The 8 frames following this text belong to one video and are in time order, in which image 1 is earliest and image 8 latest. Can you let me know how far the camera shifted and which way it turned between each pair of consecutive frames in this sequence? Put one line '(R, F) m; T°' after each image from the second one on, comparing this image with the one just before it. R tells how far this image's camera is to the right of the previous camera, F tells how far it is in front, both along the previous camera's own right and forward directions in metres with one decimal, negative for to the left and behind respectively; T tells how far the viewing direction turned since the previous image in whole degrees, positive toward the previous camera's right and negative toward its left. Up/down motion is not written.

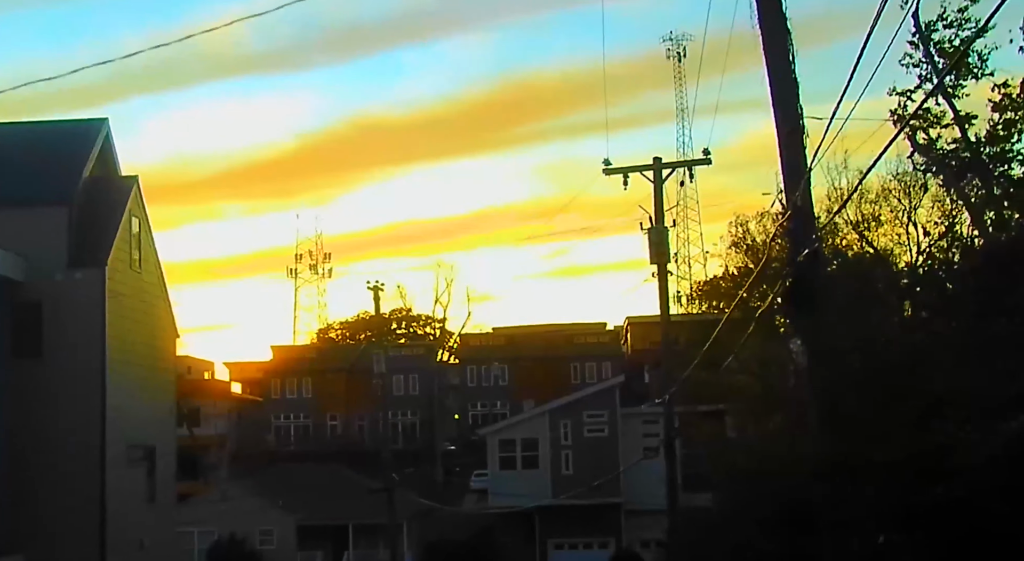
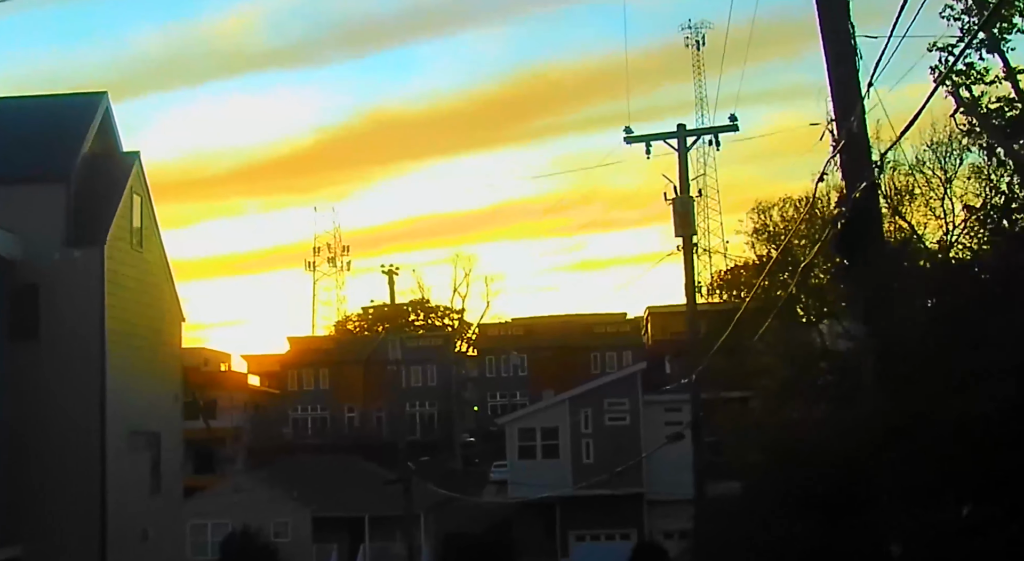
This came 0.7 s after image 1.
(0.0, +1.2) m; -1°
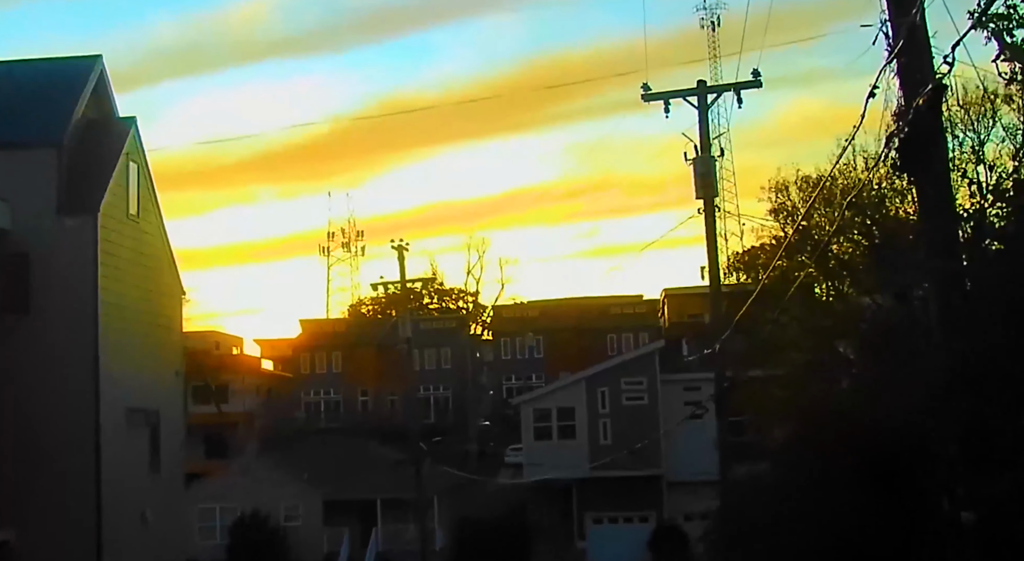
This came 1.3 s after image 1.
(0.0, +1.2) m; -1°
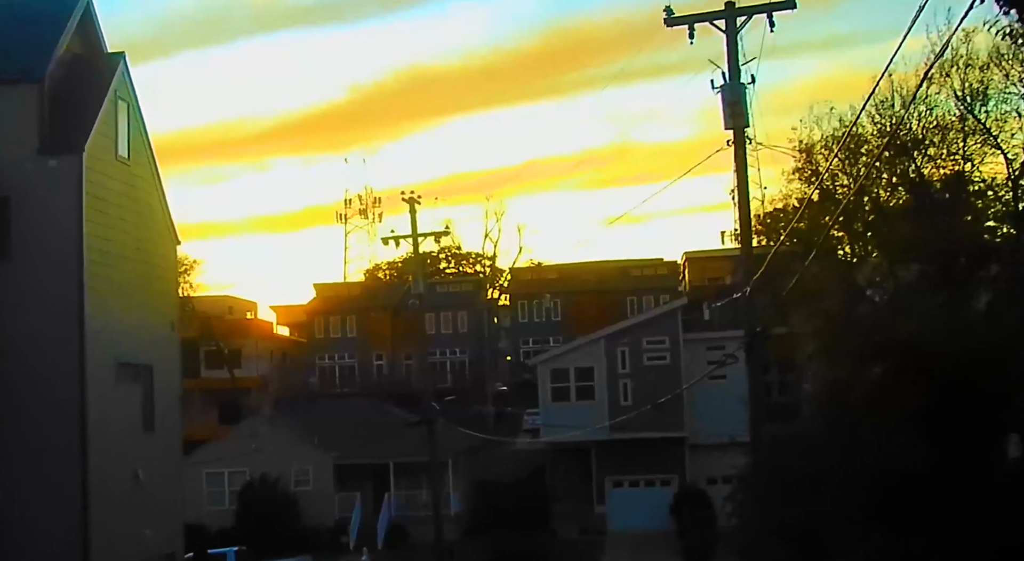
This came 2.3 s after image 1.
(+0.1, +1.6) m; -1°
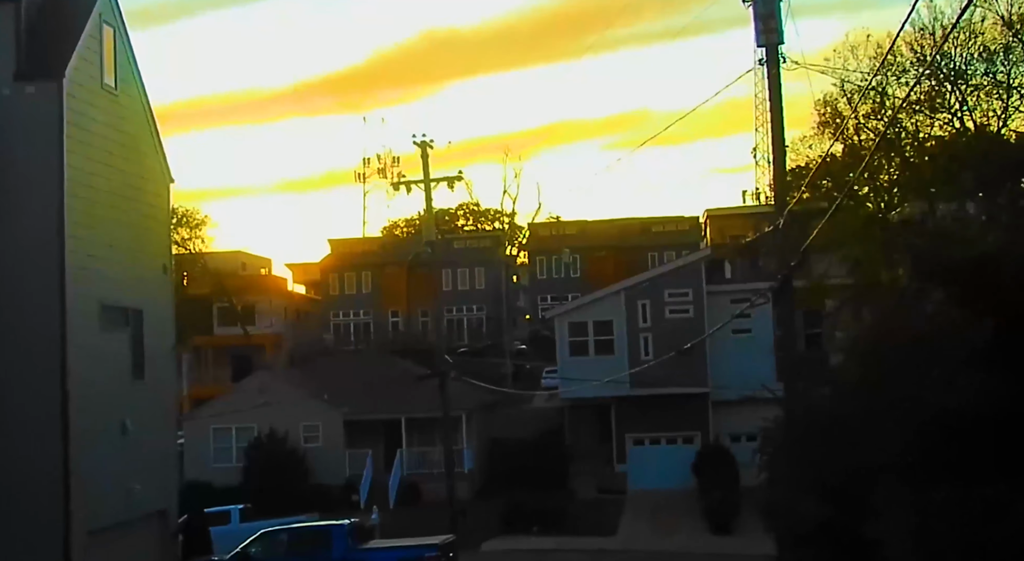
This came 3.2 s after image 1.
(+0.1, +1.6) m; -1°
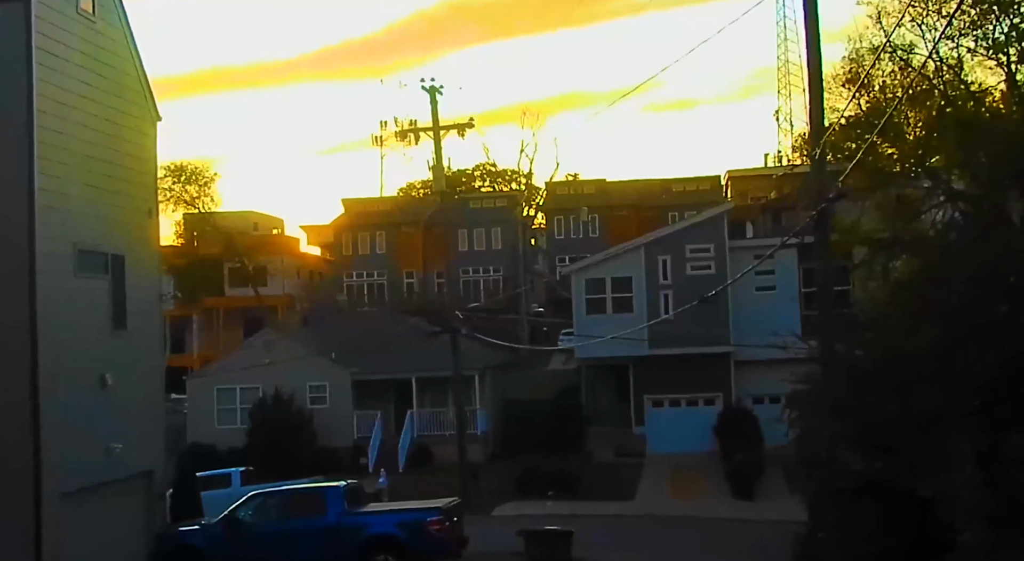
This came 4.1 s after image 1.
(+0.1, +1.7) m; -1°
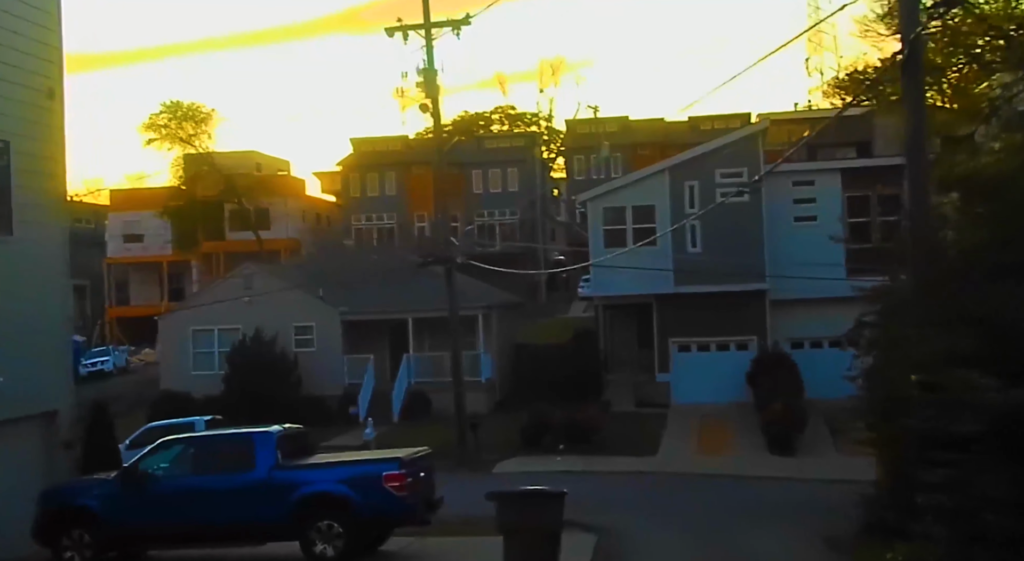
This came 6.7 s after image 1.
(+0.5, +4.4) m; -1°
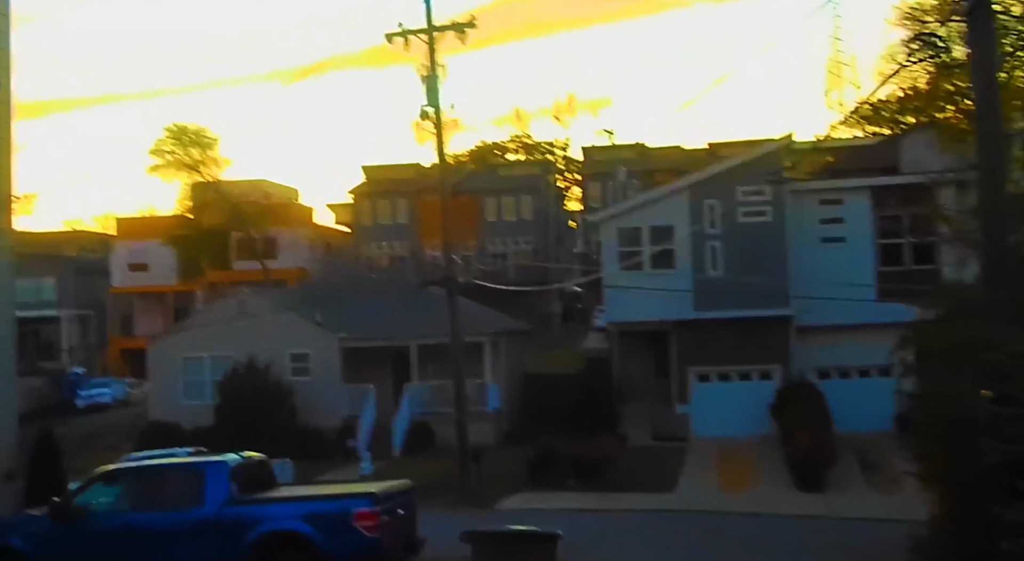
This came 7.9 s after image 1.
(+0.2, +2.1) m; -1°
